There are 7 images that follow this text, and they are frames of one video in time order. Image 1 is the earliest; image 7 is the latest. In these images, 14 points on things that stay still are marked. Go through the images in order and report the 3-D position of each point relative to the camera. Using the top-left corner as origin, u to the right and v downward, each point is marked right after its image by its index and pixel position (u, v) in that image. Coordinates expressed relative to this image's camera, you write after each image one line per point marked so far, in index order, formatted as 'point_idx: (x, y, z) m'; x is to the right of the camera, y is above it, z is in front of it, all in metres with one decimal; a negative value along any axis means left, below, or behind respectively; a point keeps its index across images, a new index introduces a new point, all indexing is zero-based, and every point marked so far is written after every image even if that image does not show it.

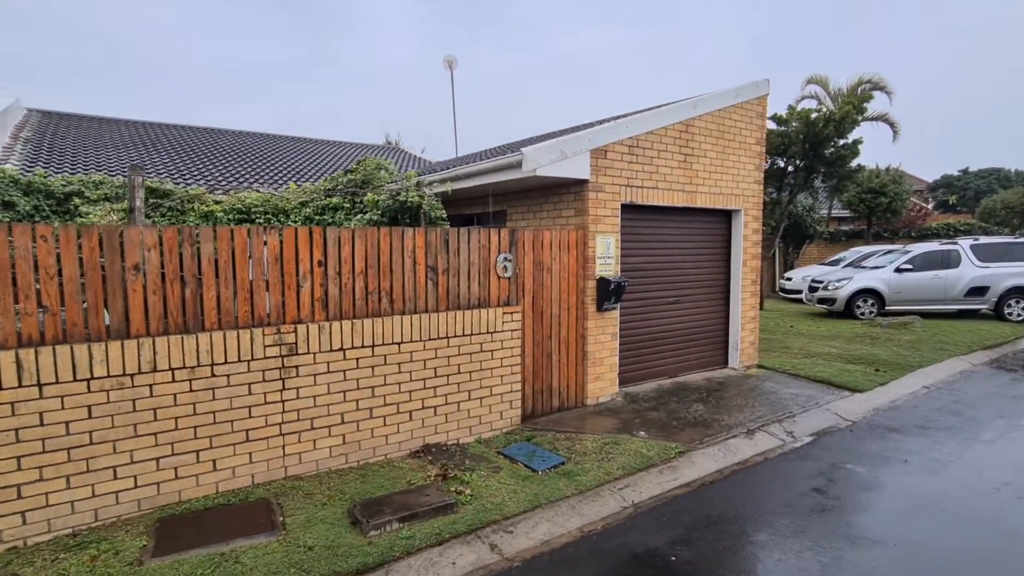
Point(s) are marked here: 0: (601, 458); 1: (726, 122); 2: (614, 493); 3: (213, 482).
0: (+0.7, -1.4, +4.7) m
1: (+2.5, +1.9, +7.0) m
2: (+0.7, -1.5, +4.2) m
3: (-2.0, -1.3, +4.0) m
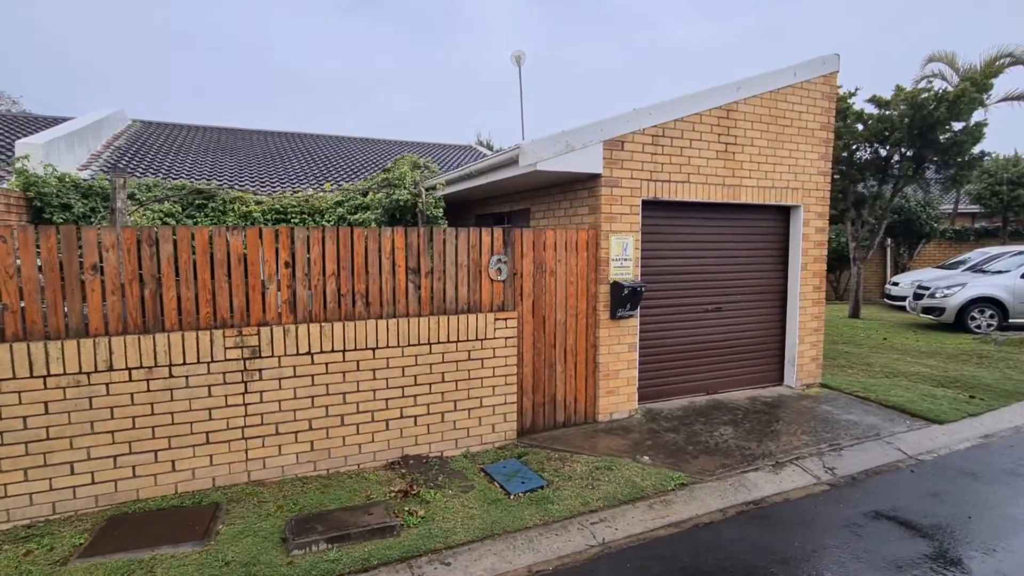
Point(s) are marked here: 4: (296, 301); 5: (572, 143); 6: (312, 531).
0: (+0.5, -1.4, +4.2) m
1: (+2.8, +1.9, +6.1) m
2: (+0.5, -1.5, +3.7) m
3: (-2.3, -1.3, +4.0) m
4: (-1.6, -0.1, +4.3) m
5: (+0.5, +1.3, +5.1) m
6: (-1.2, -1.4, +3.5) m
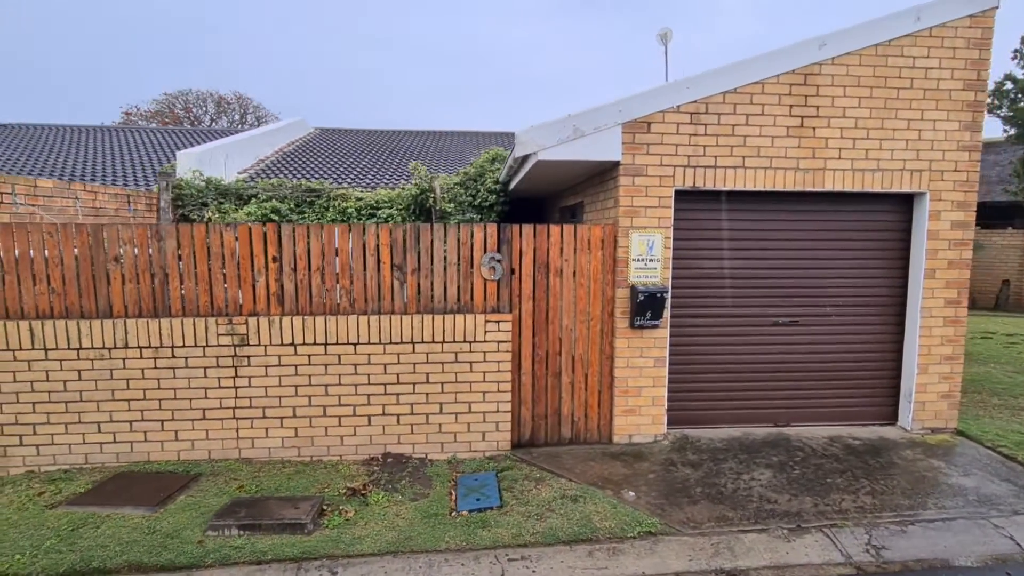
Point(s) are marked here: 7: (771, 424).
0: (+0.2, -1.4, +3.8) m
1: (+3.0, +1.8, +4.7) m
2: (-0.1, -1.6, +3.3) m
3: (-2.6, -1.2, +4.5) m
4: (-1.8, 0.0, +4.5) m
5: (+0.5, +1.2, +4.5) m
6: (-1.7, -1.4, +3.6) m
7: (+2.2, -1.2, +5.1) m
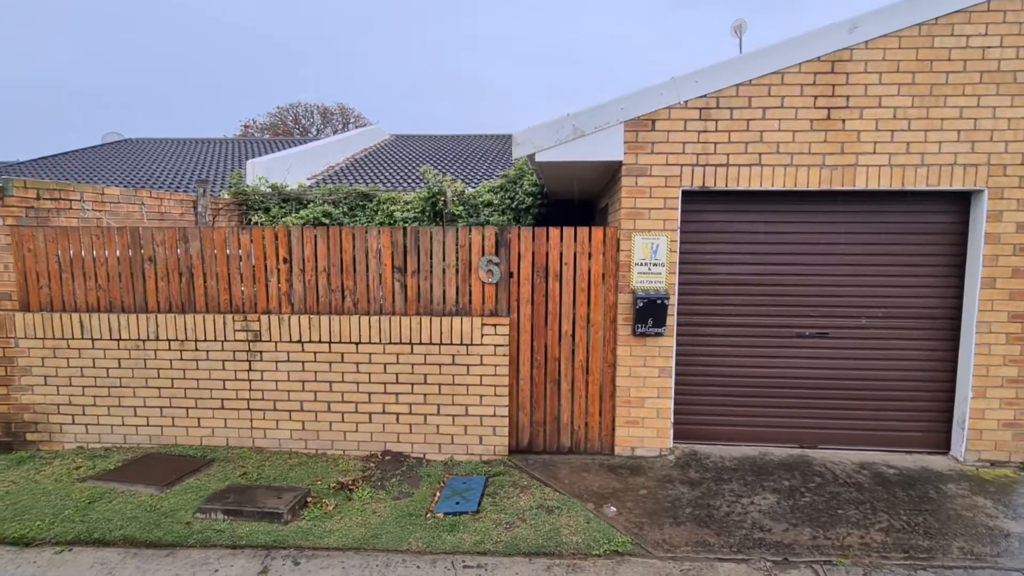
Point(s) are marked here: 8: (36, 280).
0: (0.0, -1.5, +3.7) m
1: (+3.0, +1.7, +4.1) m
2: (-0.3, -1.6, +3.3) m
3: (-2.6, -1.2, +4.9) m
4: (-1.8, 0.0, +4.8) m
5: (+0.5, +1.2, +4.4) m
6: (-1.9, -1.4, +3.9) m
7: (+2.2, -1.2, +4.6) m
8: (-4.0, +0.1, +4.9) m
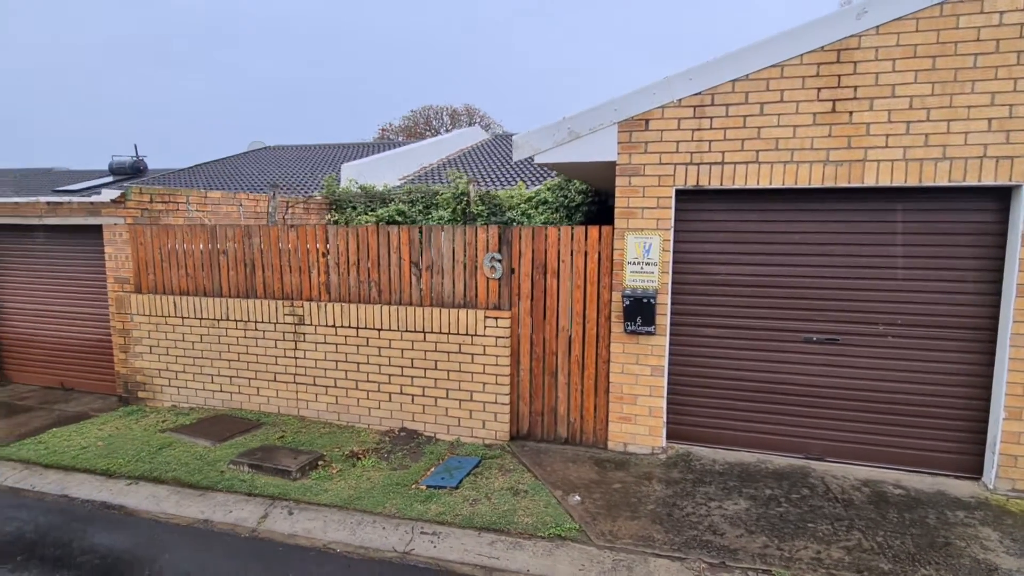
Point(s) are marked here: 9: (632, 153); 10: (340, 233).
0: (-0.3, -1.4, +4.0) m
1: (+2.9, +1.7, +3.7) m
2: (-0.7, -1.5, +3.7) m
3: (-2.5, -1.1, +5.7) m
4: (-1.7, 0.0, +5.4) m
5: (+0.5, +1.2, +4.5) m
6: (-2.1, -1.3, +4.6) m
7: (+2.2, -1.3, +4.4) m
8: (-3.8, +0.2, +6.1) m
9: (+0.9, +1.0, +4.4) m
10: (-1.6, +0.5, +5.4) m
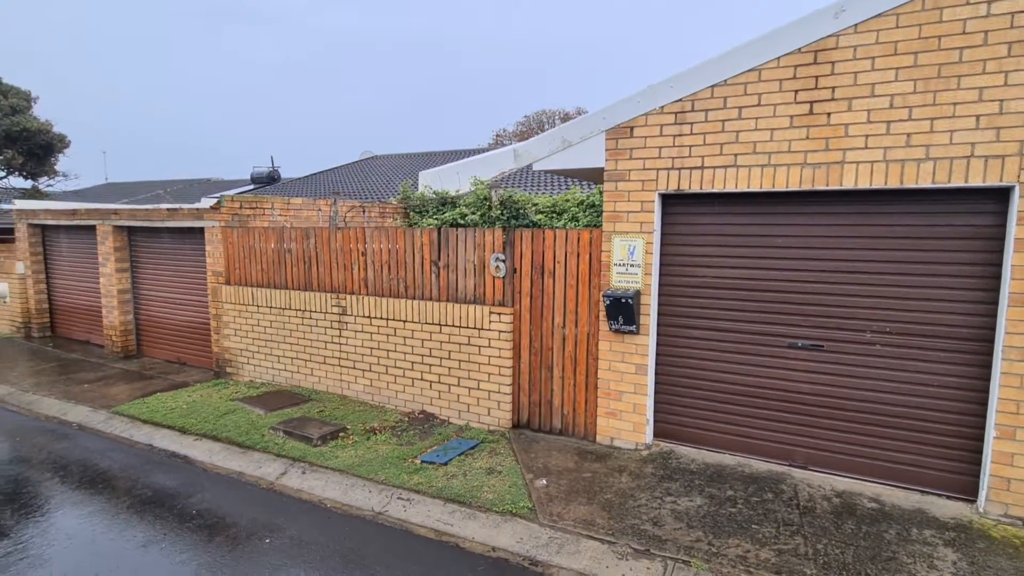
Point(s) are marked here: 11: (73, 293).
0: (-0.4, -1.4, +4.5) m
1: (+2.6, +1.6, +3.5) m
2: (-0.9, -1.5, +4.2) m
3: (-2.3, -1.0, +6.6) m
4: (-1.5, +0.1, +6.1) m
5: (+0.5, +1.2, +4.8) m
6: (-2.1, -1.3, +5.4) m
7: (+2.0, -1.3, +4.4) m
8: (-3.4, +0.3, +7.2) m
9: (+0.8, +1.0, +4.6) m
10: (-1.4, +0.5, +6.1) m
11: (-7.4, -0.1, +9.9) m
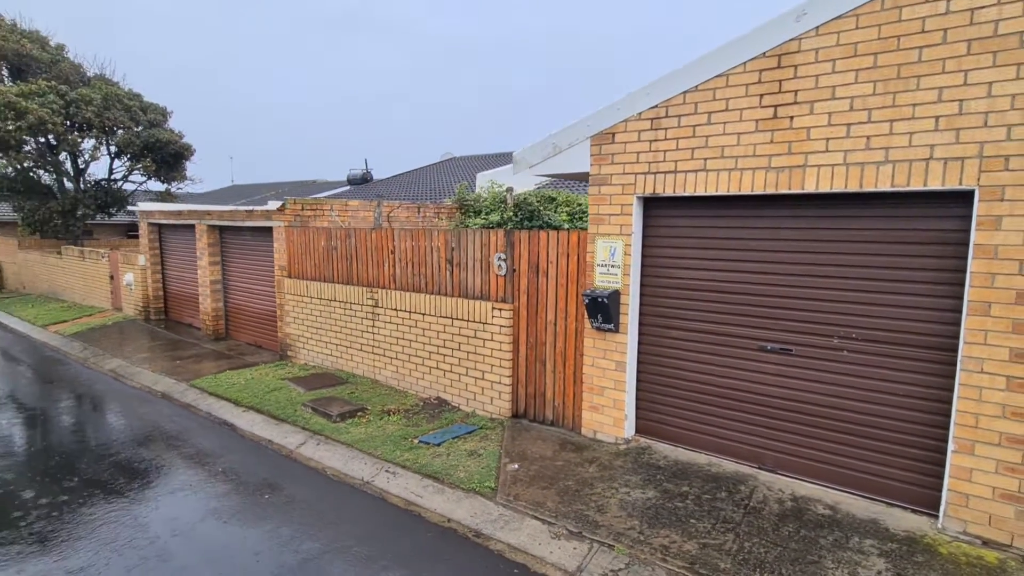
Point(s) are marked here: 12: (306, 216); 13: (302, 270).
0: (-0.6, -1.4, +4.9) m
1: (+2.3, +1.6, +3.4) m
2: (-1.1, -1.5, +4.8) m
3: (-2.0, -1.0, +7.3) m
4: (-1.3, +0.1, +6.7) m
5: (+0.4, +1.2, +5.1) m
6: (-2.0, -1.2, +6.1) m
7: (+1.8, -1.3, +4.4) m
8: (-3.0, +0.4, +8.1) m
9: (+0.7, +1.0, +4.8) m
10: (-1.2, +0.6, +6.6) m
11: (-6.5, +0.1, +11.5) m
12: (-2.9, +1.0, +8.4) m
13: (-2.9, +0.2, +8.0) m
